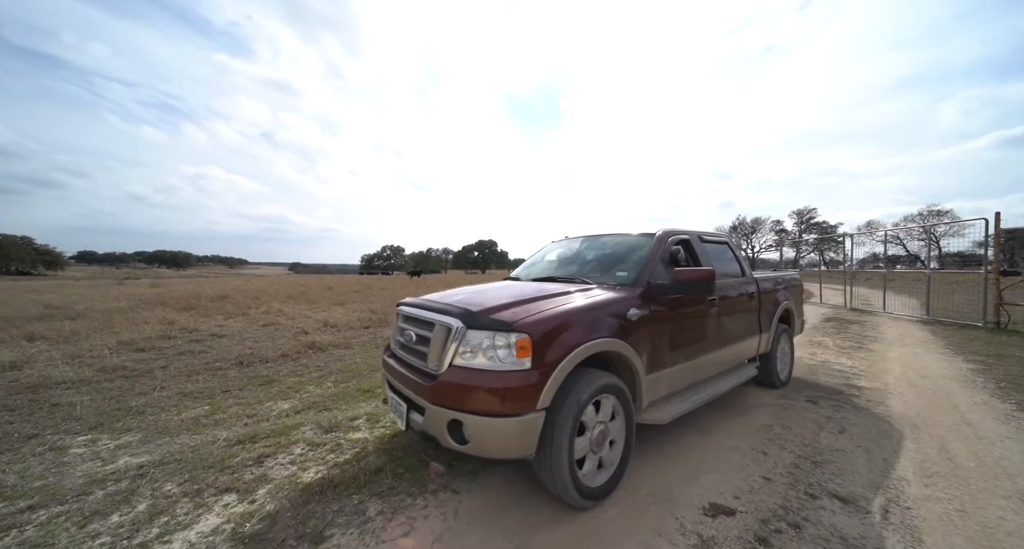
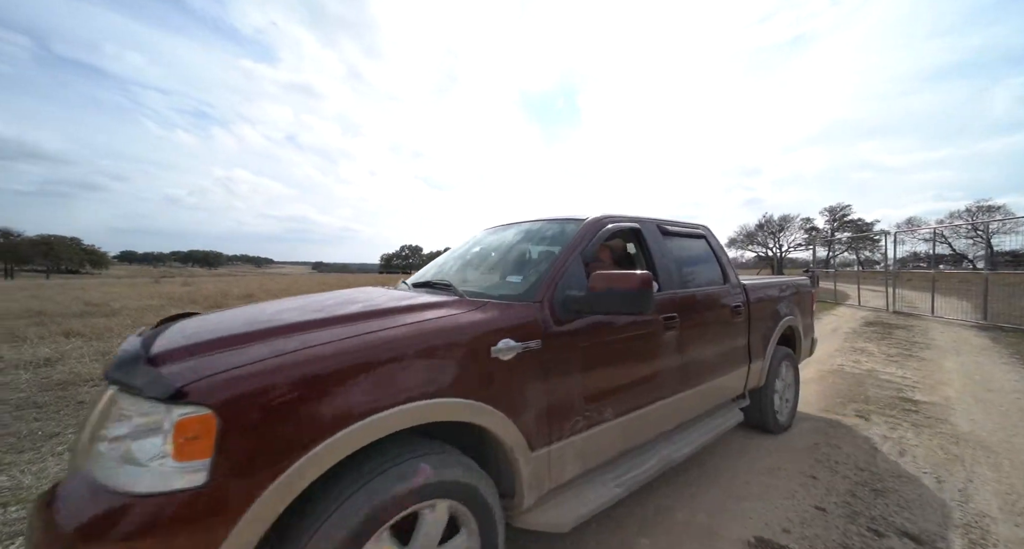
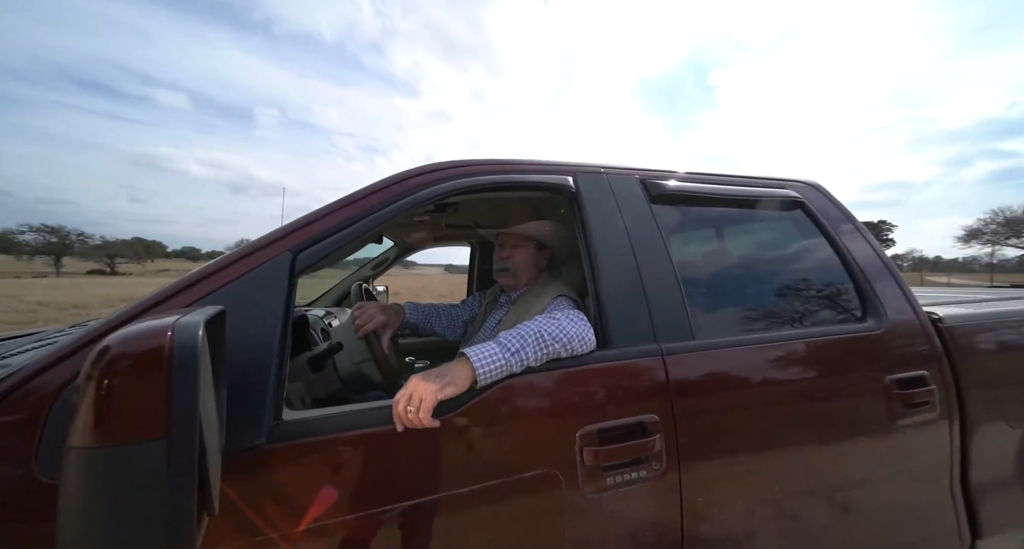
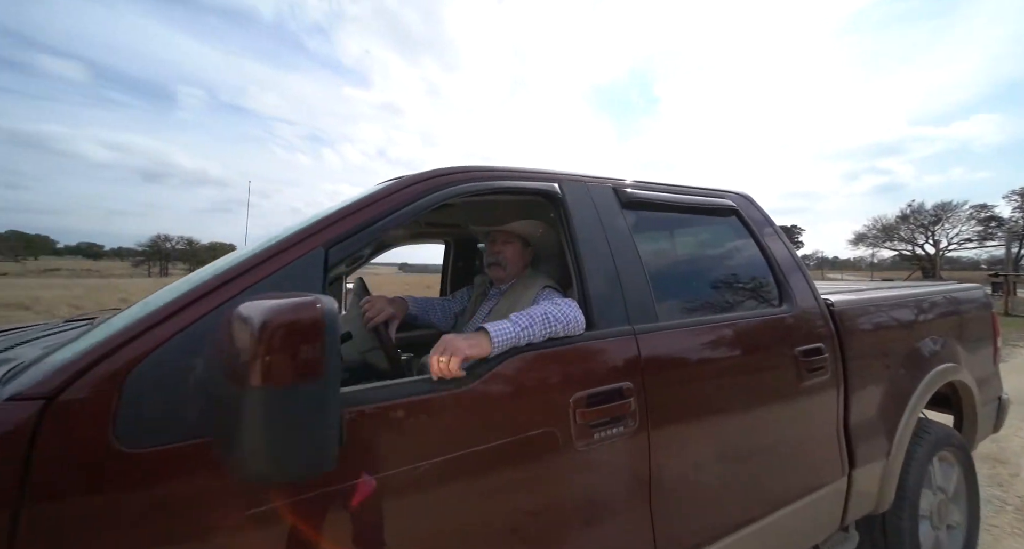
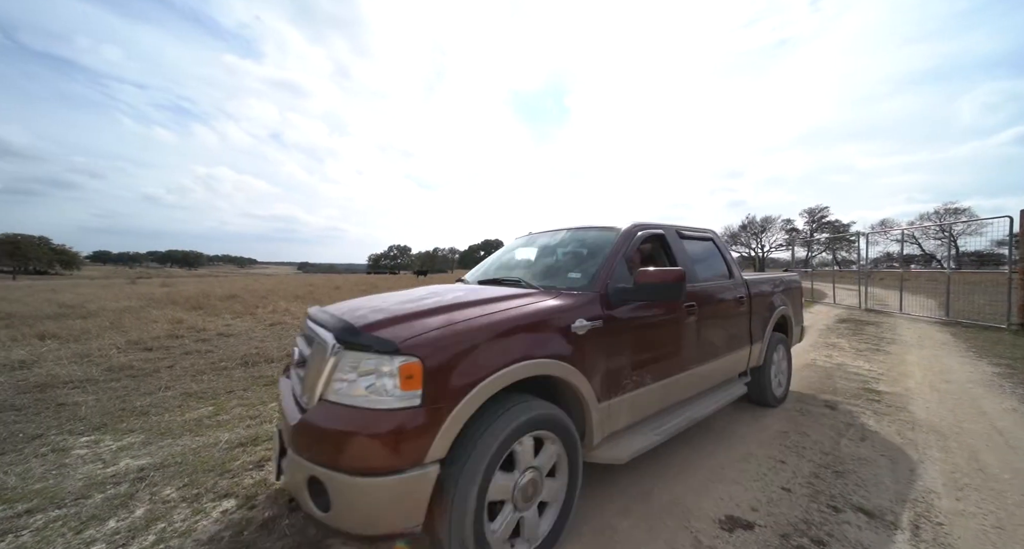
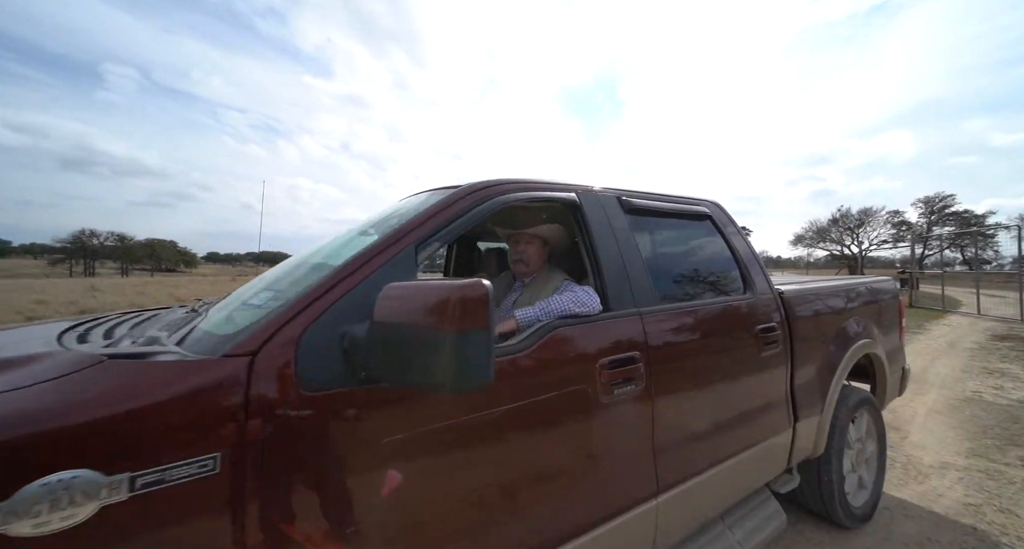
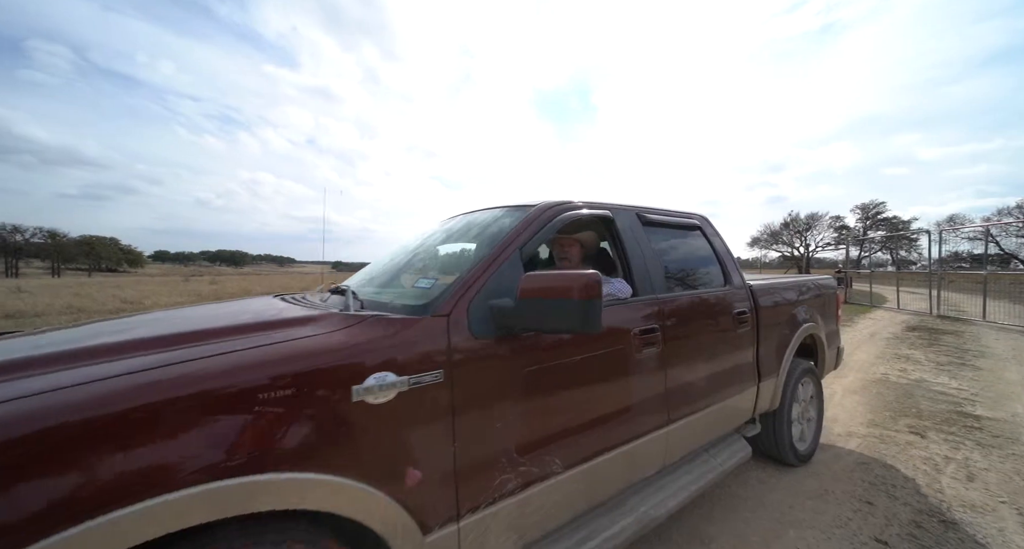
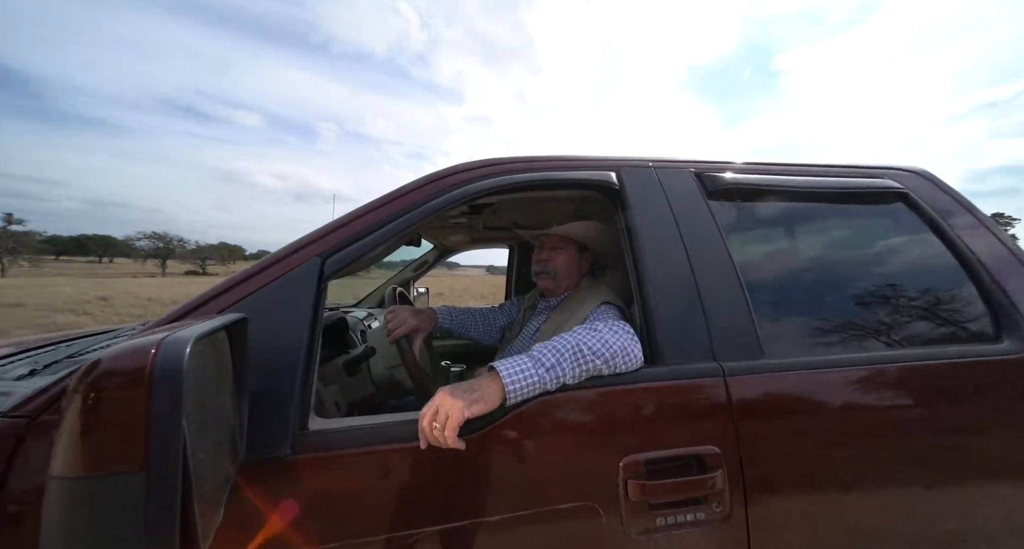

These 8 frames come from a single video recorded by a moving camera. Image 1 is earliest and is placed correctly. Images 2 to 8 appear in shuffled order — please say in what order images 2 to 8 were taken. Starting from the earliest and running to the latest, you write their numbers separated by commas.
5, 2, 7, 6, 4, 3, 8
